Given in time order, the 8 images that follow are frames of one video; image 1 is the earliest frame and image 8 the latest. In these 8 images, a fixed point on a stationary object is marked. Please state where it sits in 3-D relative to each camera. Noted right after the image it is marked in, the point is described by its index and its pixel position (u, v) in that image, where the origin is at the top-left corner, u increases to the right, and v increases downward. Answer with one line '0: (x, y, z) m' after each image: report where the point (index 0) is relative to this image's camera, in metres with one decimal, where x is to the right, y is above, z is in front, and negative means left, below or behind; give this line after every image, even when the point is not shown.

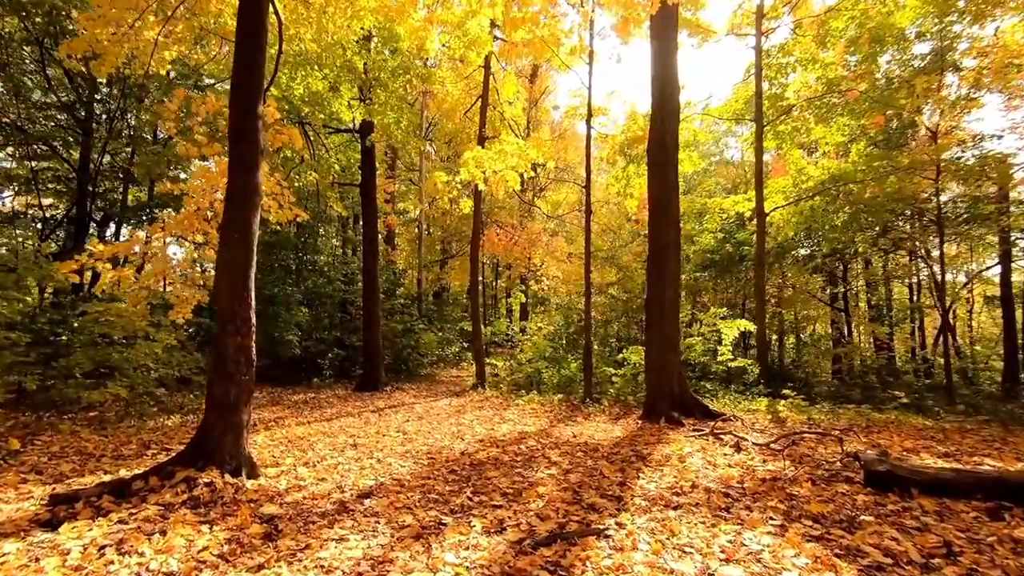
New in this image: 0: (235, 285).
0: (-2.4, 0.0, +4.5) m
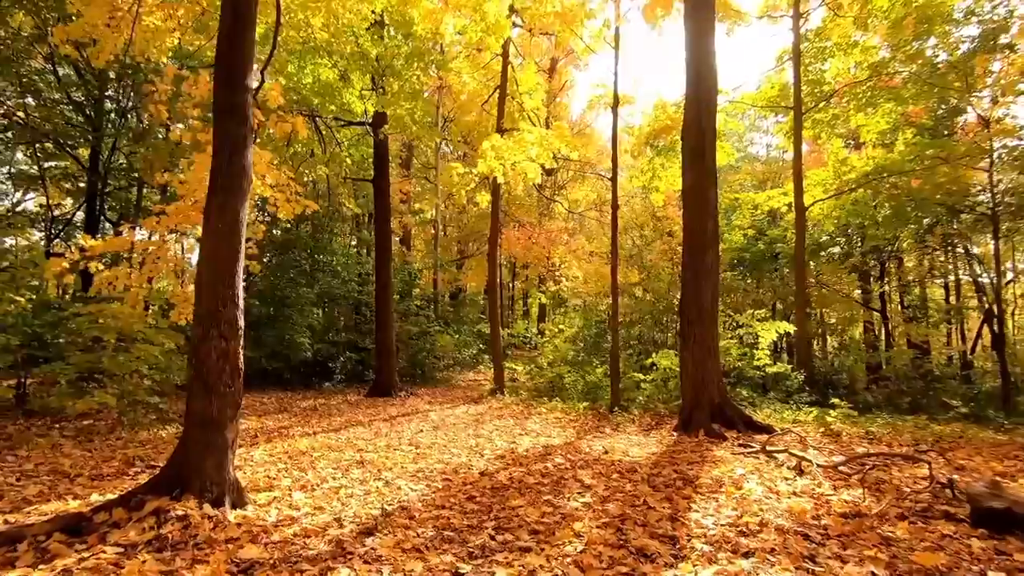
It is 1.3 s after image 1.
0: (-2.2, 0.0, +3.9) m
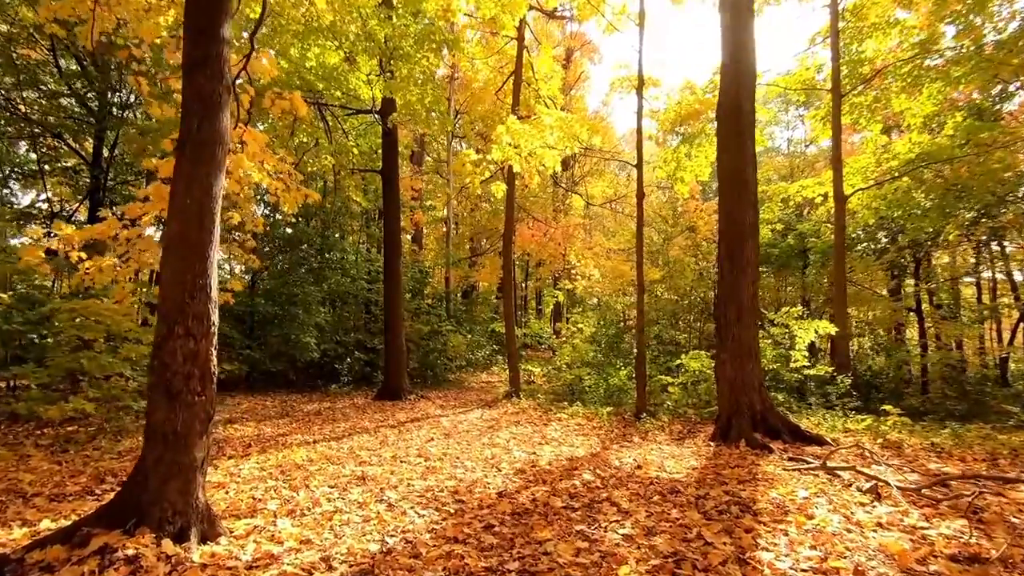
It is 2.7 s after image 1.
0: (-2.1, +0.1, +3.2) m
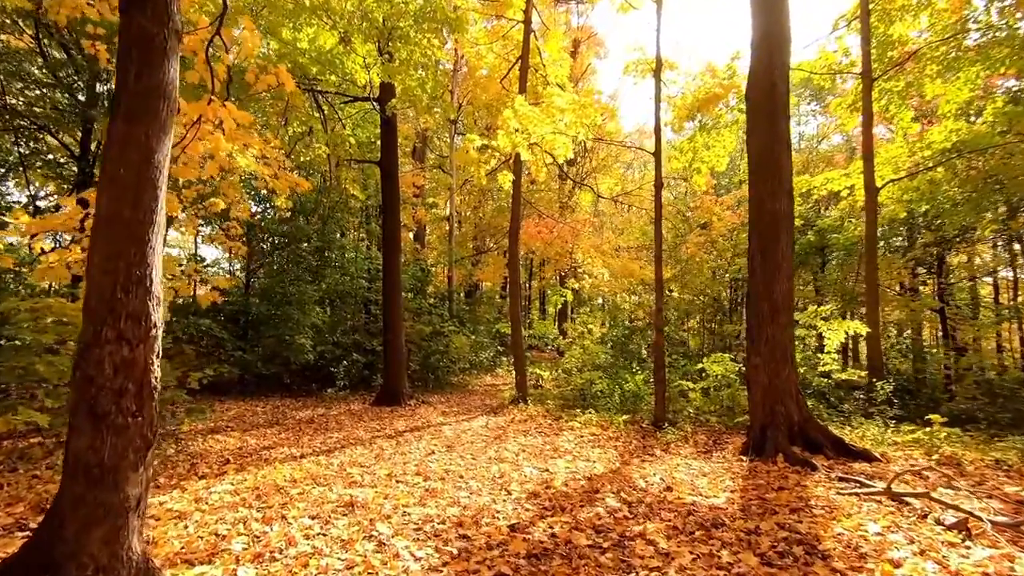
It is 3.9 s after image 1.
0: (-2.0, +0.2, +2.5) m
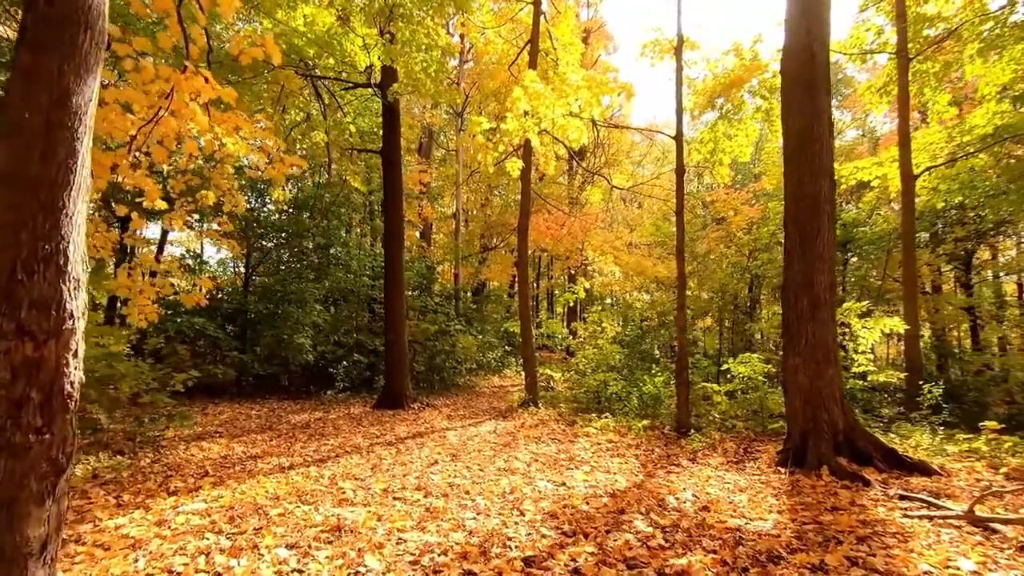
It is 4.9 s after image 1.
0: (-1.9, +0.2, +2.0) m
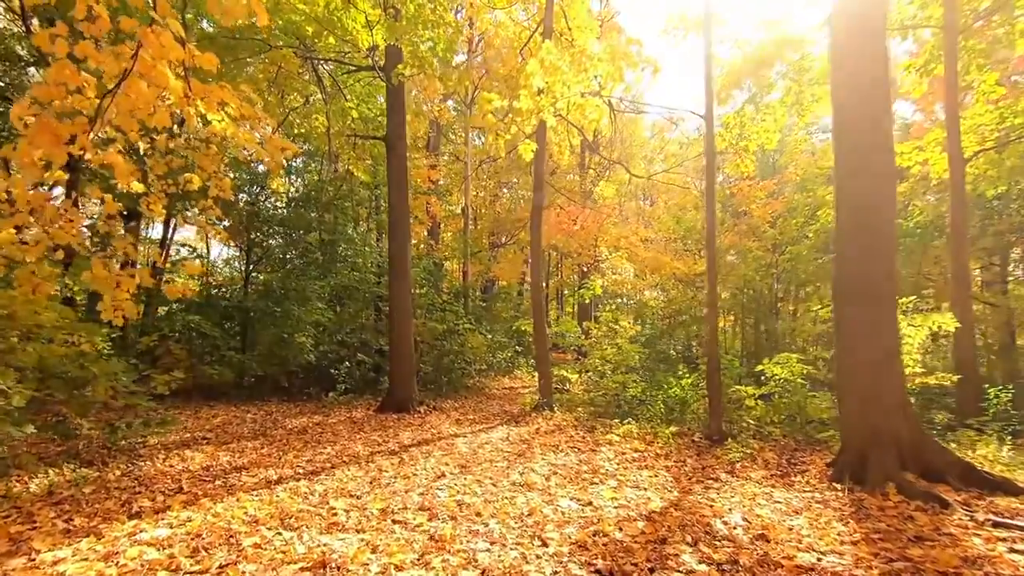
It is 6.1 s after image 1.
0: (-1.8, +0.3, +1.3) m
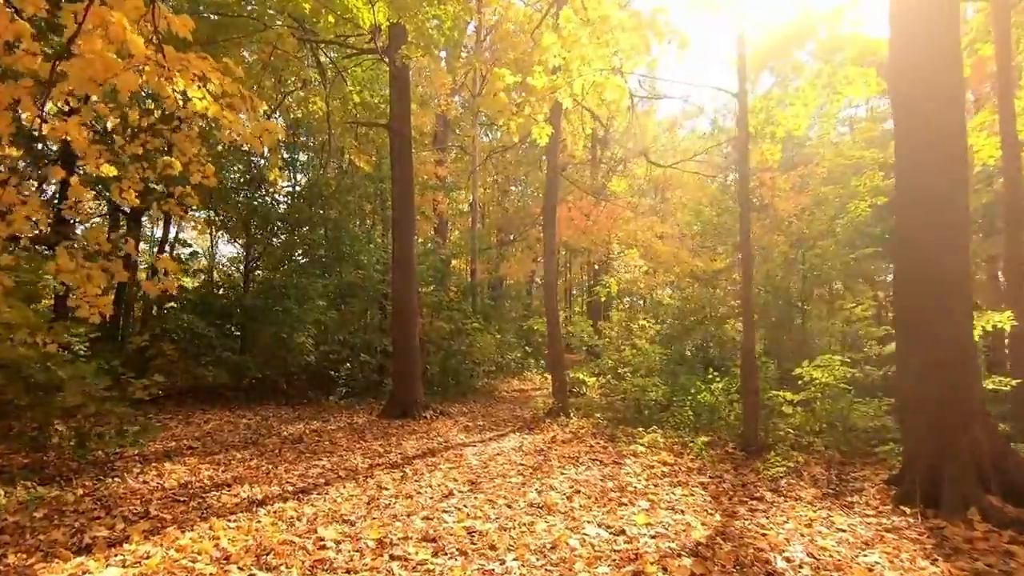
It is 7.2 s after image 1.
0: (-1.7, +0.4, +0.7) m
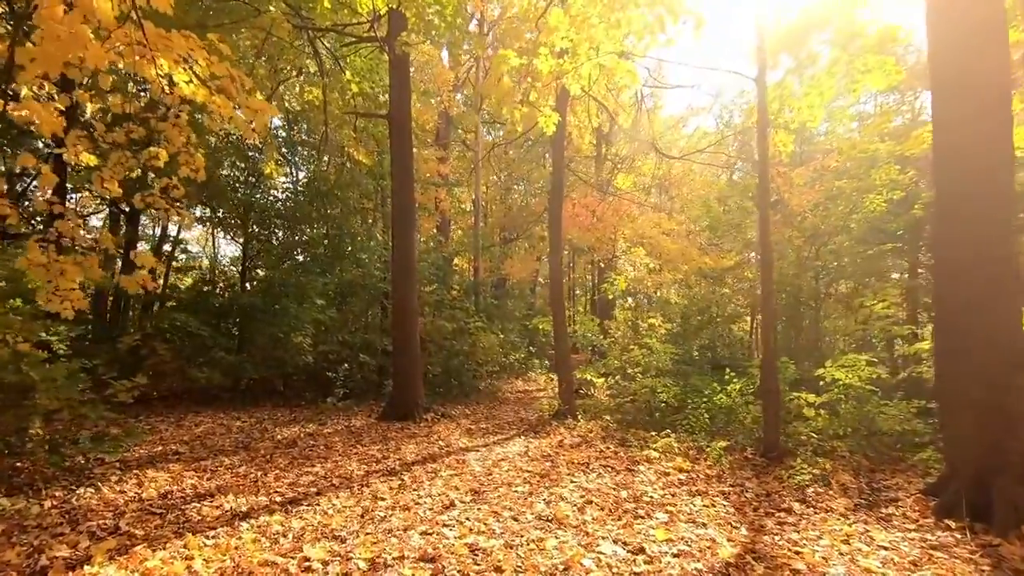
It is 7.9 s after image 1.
0: (-1.7, +0.4, +0.4) m
